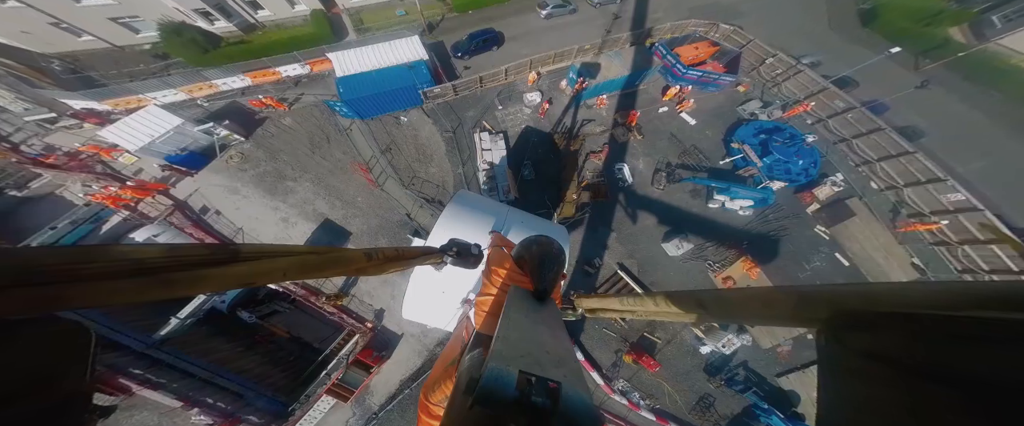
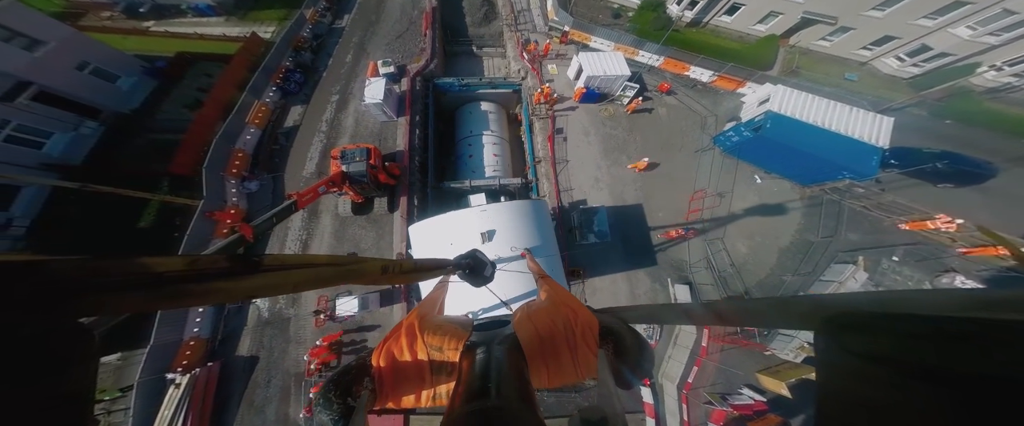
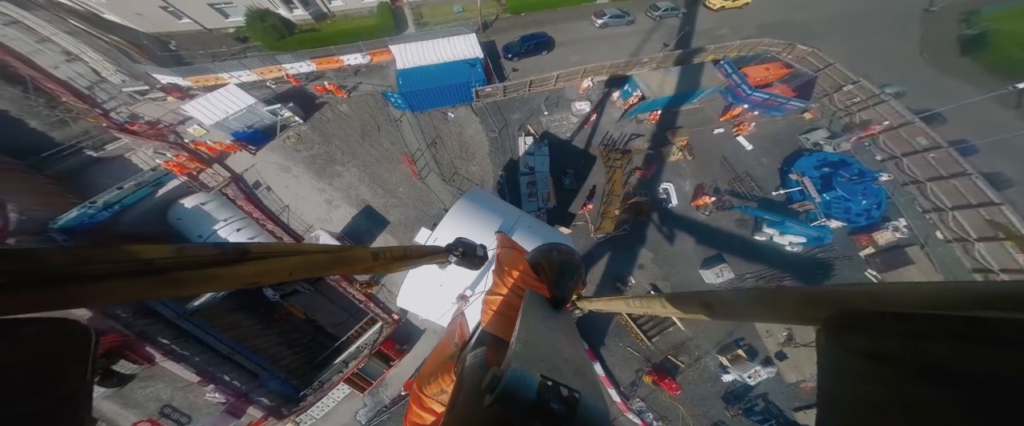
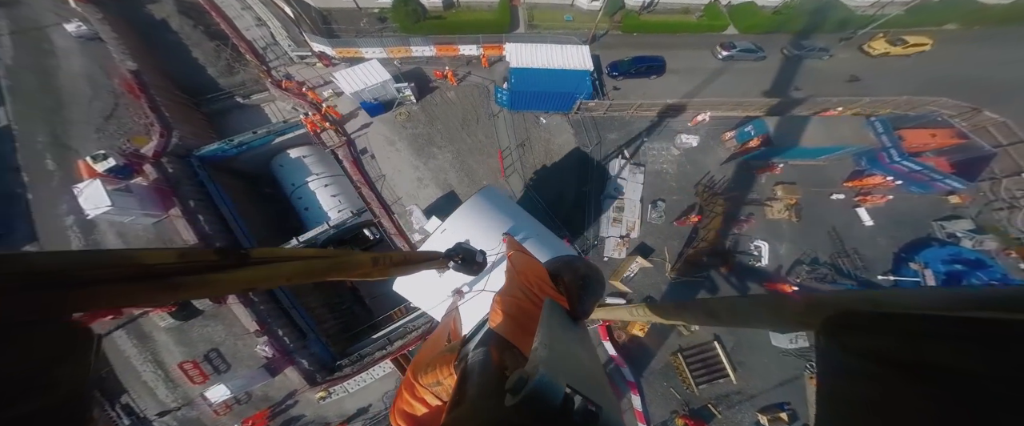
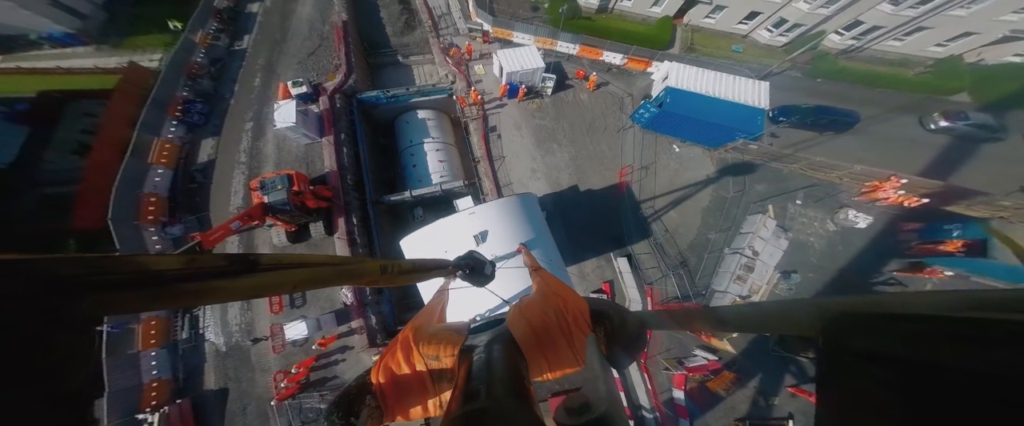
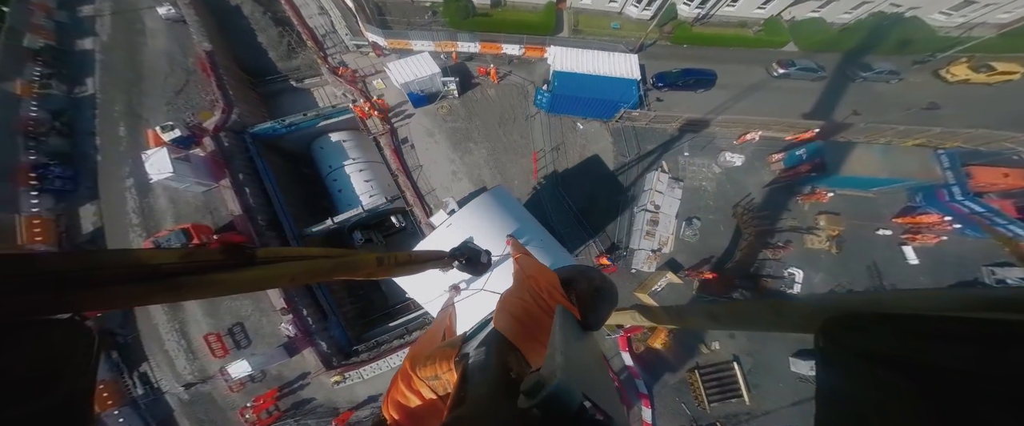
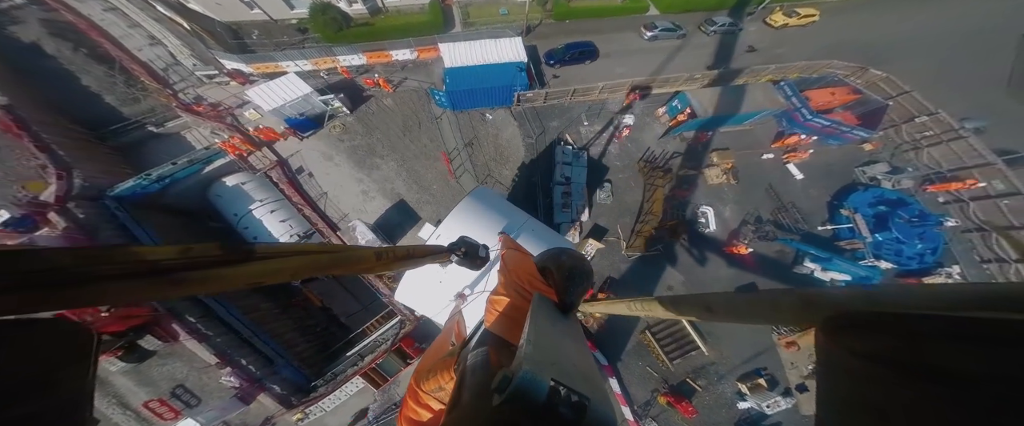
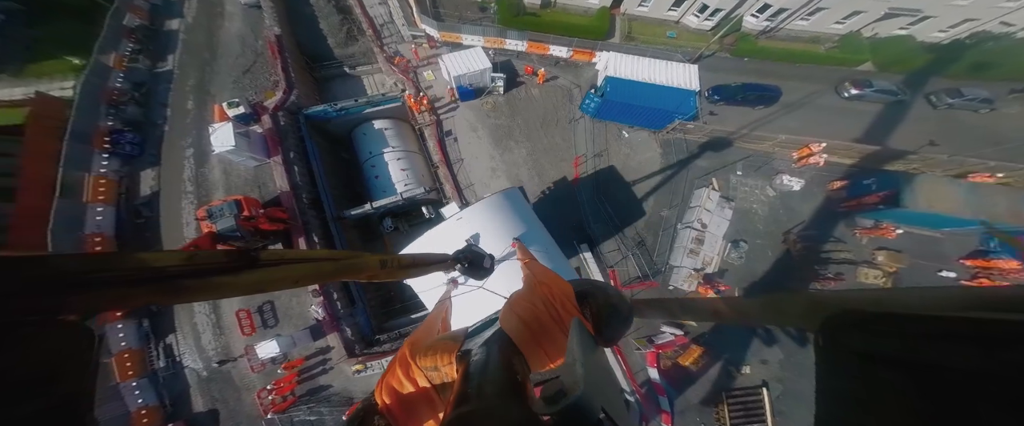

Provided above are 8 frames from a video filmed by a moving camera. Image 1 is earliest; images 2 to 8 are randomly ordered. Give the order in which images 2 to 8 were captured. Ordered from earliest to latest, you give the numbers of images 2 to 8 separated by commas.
3, 7, 4, 6, 8, 5, 2
